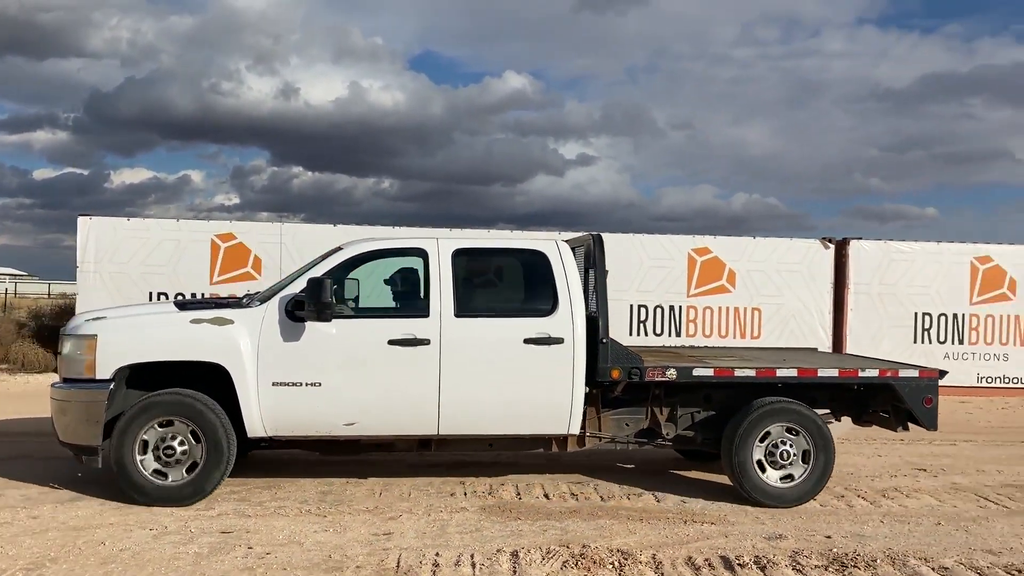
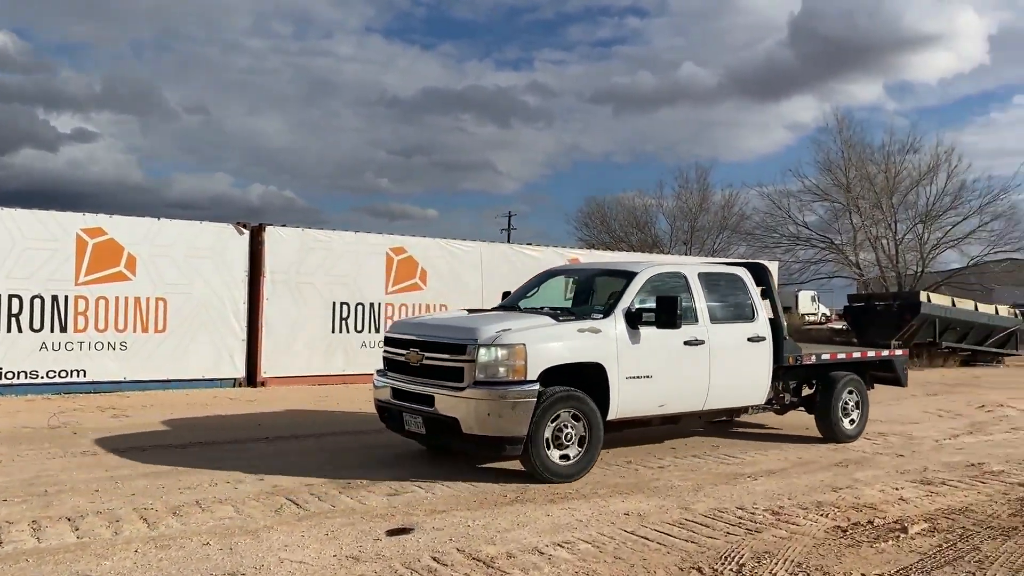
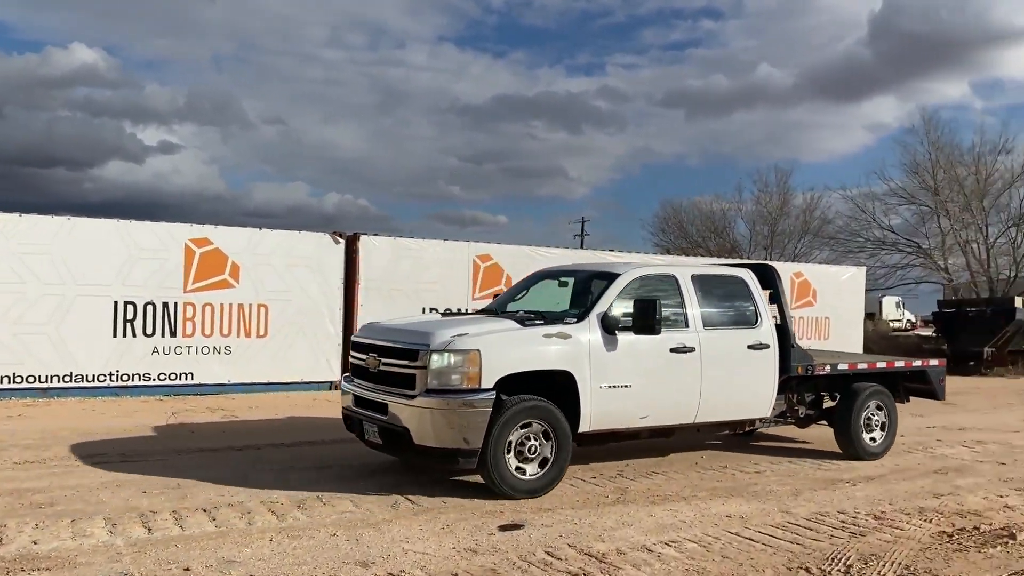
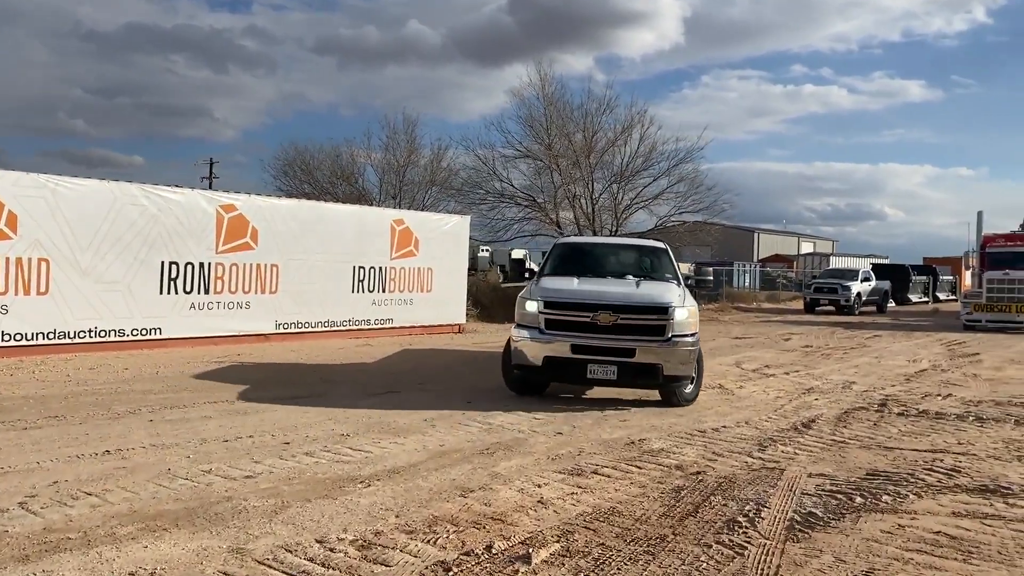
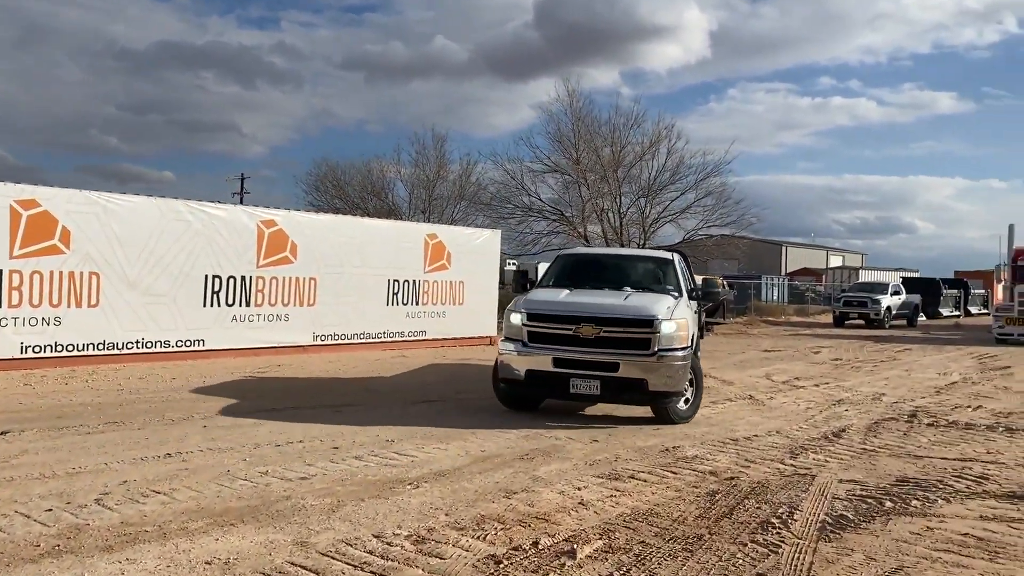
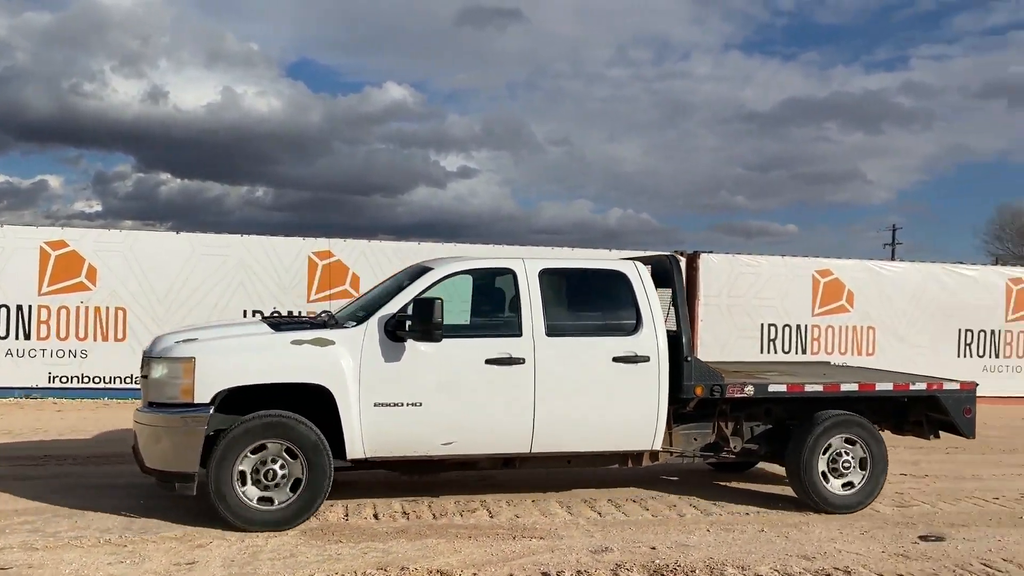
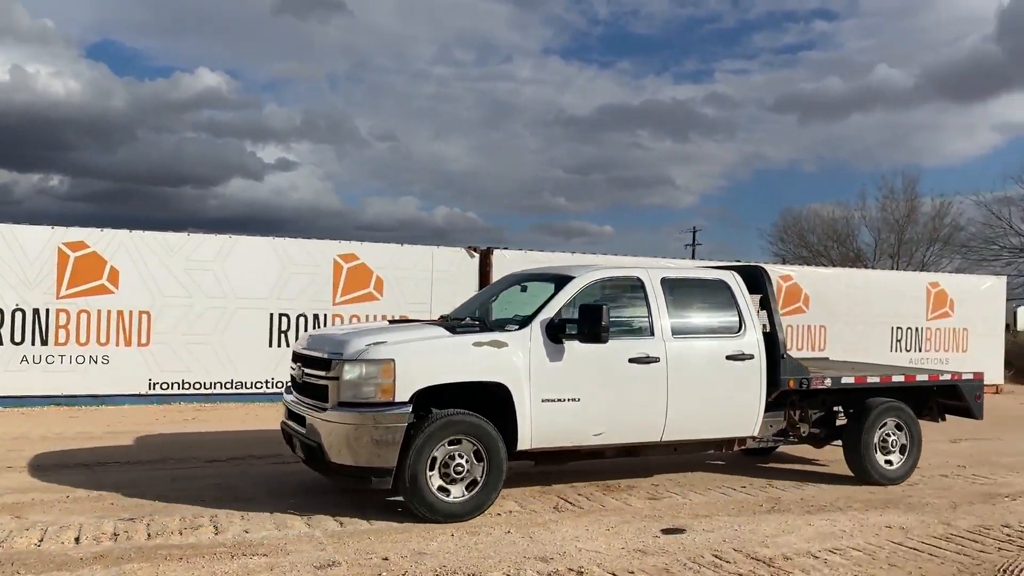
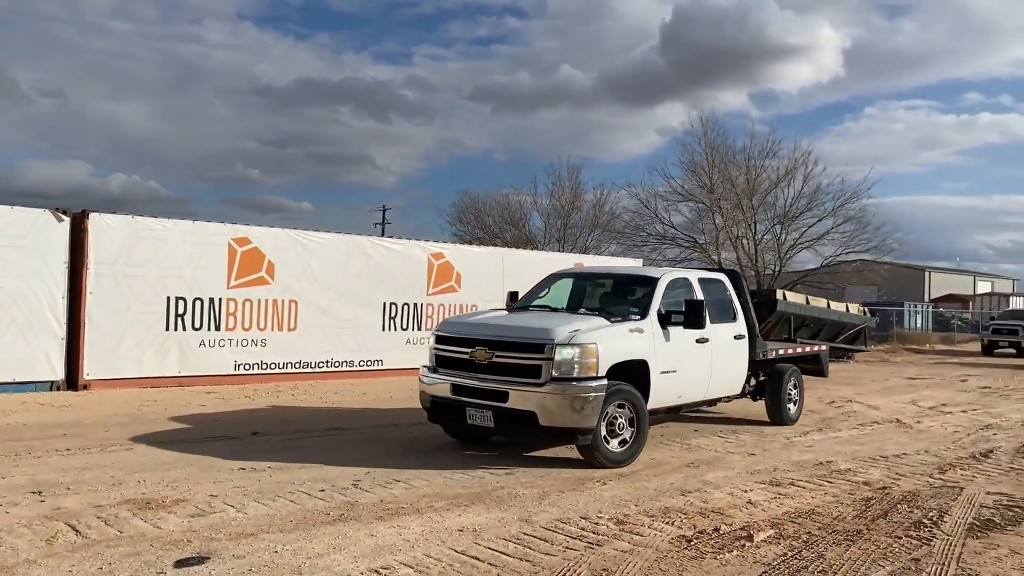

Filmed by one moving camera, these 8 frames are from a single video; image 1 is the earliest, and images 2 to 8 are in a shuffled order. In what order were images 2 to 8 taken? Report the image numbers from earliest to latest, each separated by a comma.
6, 7, 3, 2, 8, 5, 4
